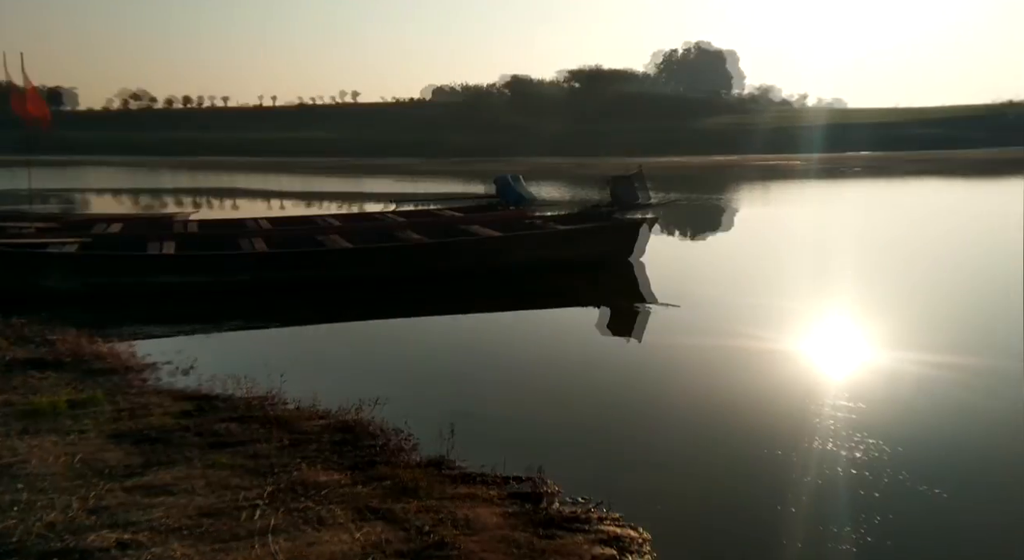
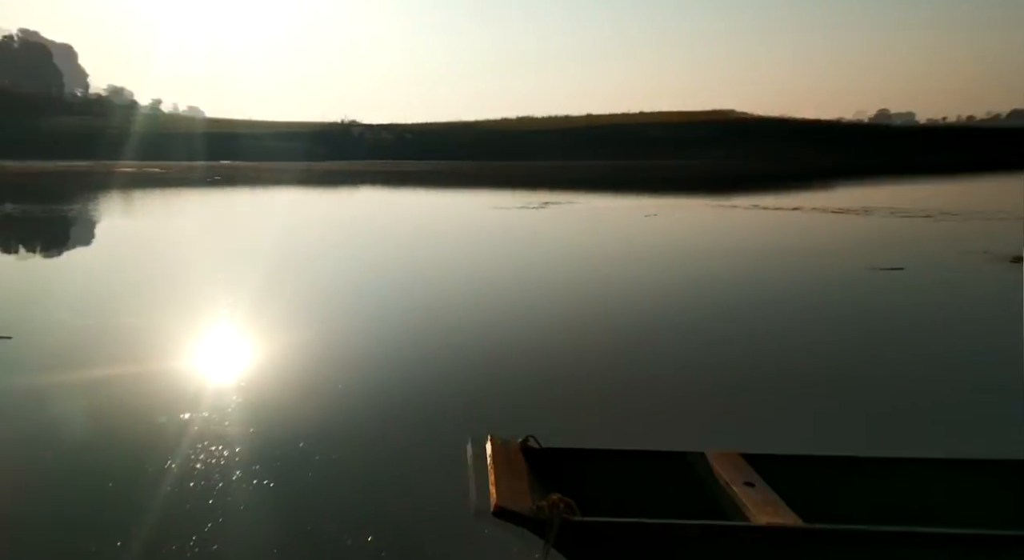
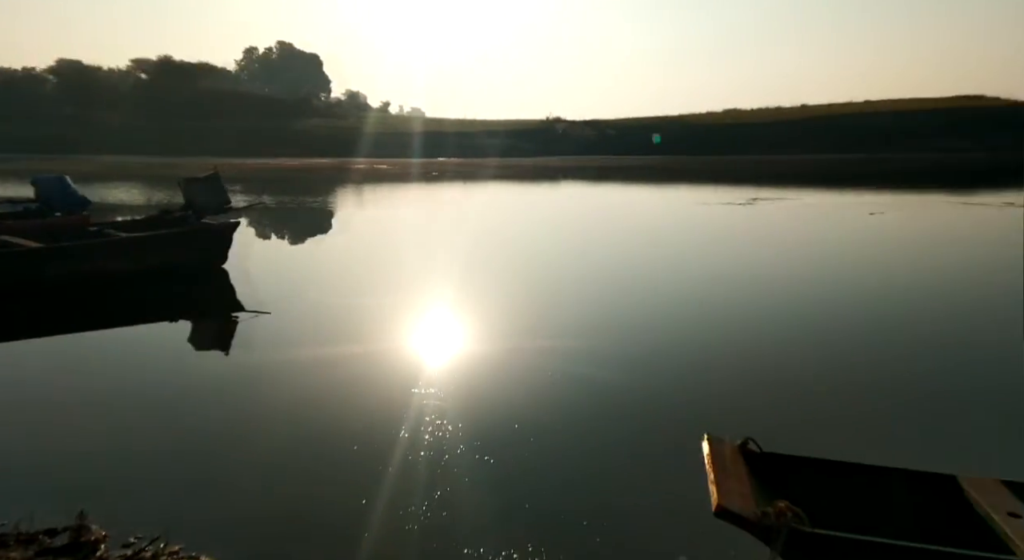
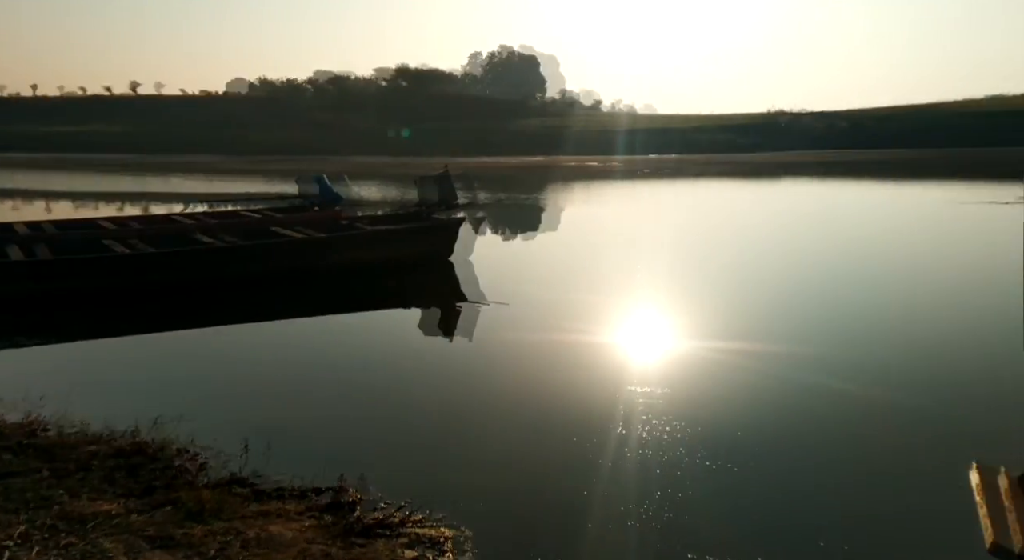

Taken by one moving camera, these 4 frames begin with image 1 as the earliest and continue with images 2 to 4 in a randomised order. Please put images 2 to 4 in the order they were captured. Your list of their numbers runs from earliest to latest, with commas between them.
4, 3, 2
